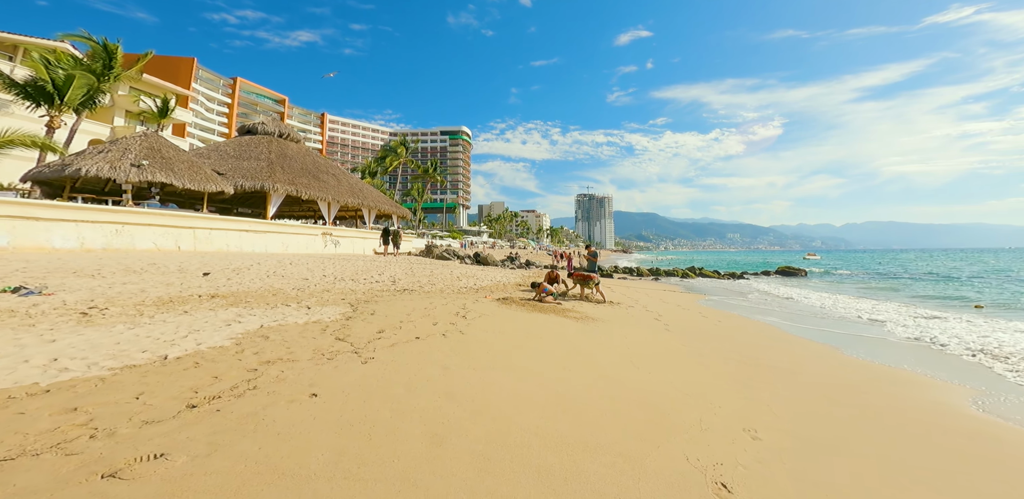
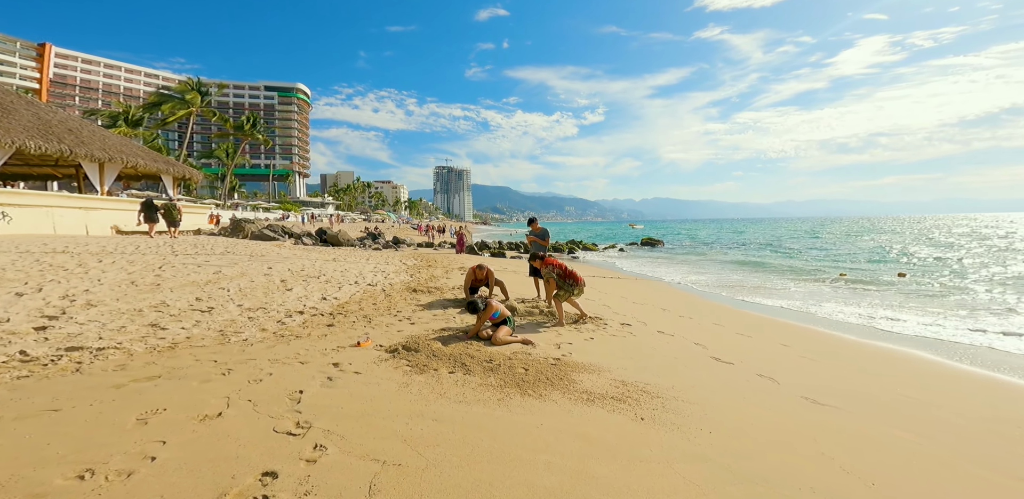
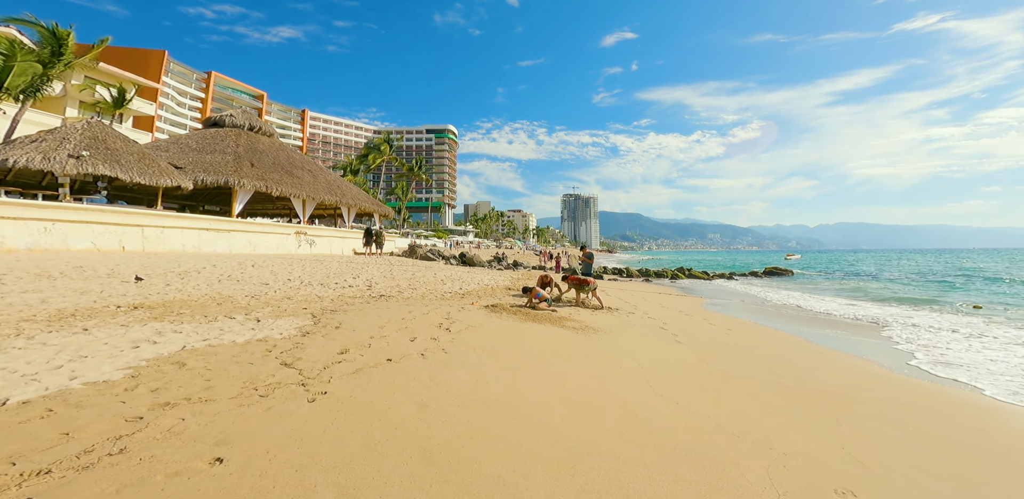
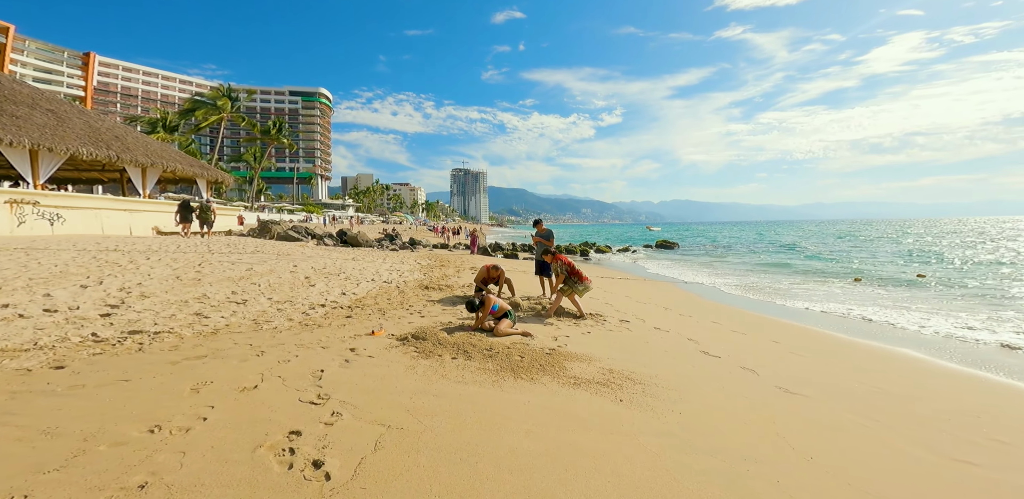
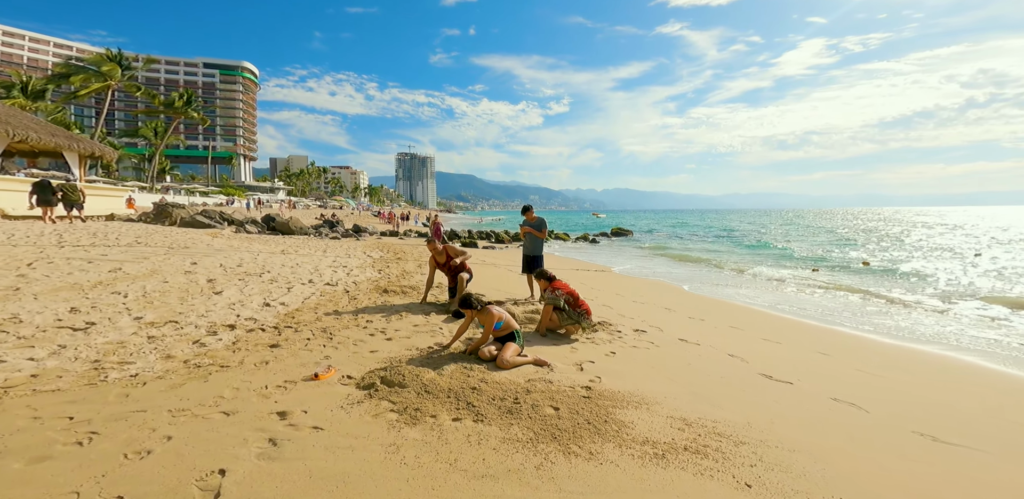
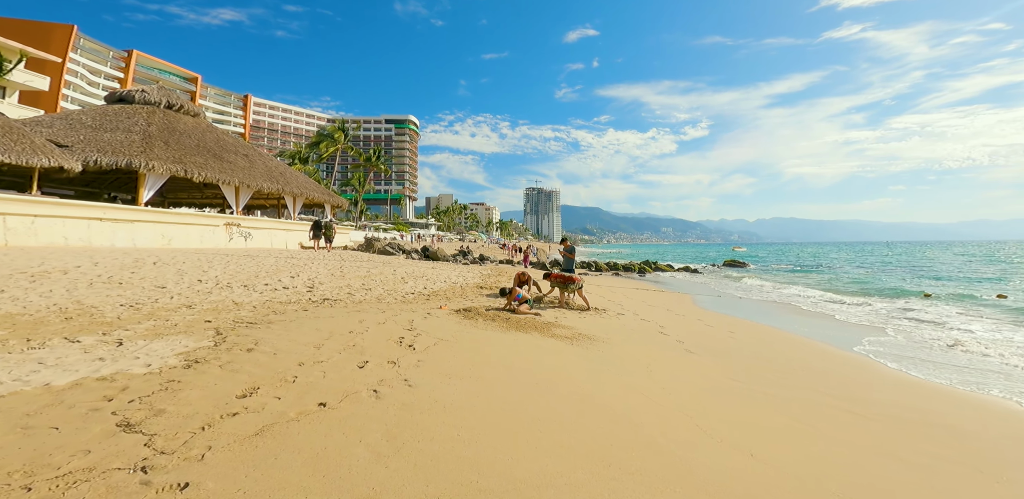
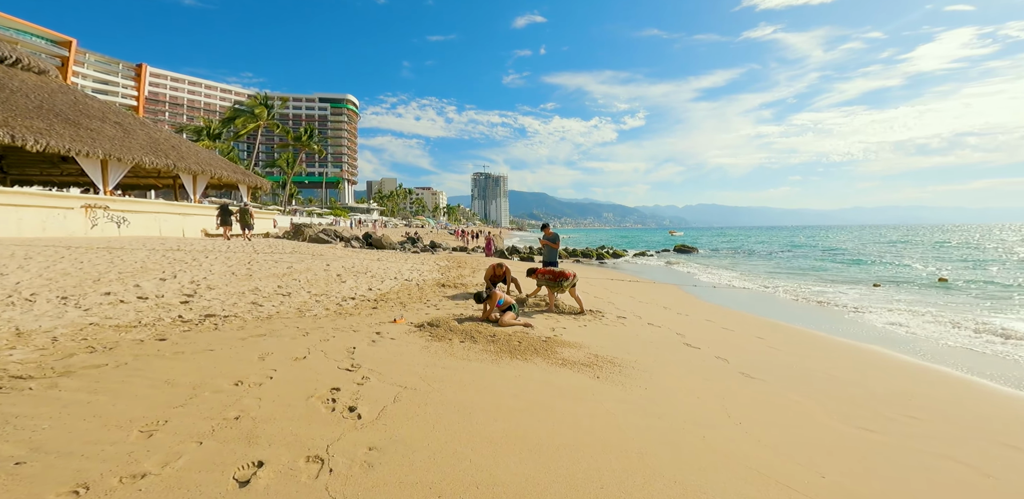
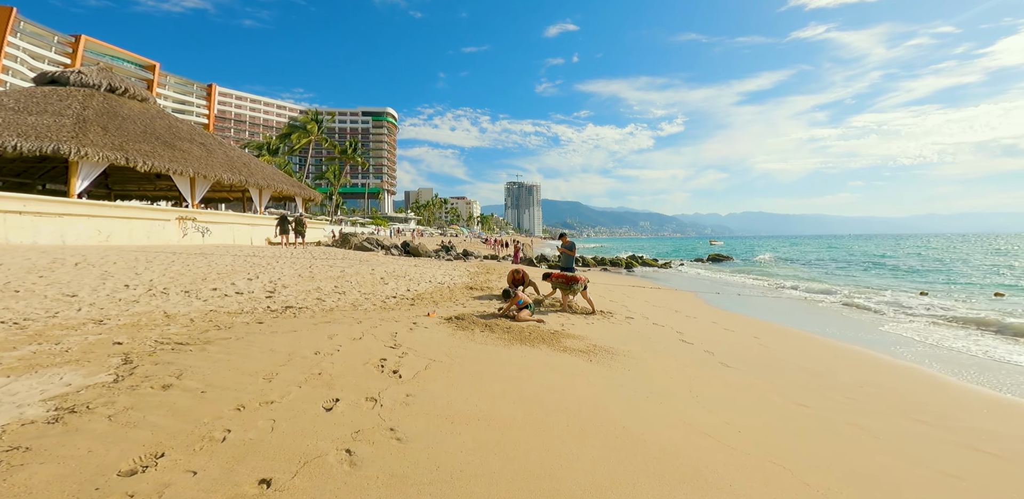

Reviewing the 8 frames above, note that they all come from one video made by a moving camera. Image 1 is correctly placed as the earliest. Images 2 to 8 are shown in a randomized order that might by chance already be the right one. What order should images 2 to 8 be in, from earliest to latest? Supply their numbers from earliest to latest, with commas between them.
3, 6, 8, 7, 4, 2, 5
